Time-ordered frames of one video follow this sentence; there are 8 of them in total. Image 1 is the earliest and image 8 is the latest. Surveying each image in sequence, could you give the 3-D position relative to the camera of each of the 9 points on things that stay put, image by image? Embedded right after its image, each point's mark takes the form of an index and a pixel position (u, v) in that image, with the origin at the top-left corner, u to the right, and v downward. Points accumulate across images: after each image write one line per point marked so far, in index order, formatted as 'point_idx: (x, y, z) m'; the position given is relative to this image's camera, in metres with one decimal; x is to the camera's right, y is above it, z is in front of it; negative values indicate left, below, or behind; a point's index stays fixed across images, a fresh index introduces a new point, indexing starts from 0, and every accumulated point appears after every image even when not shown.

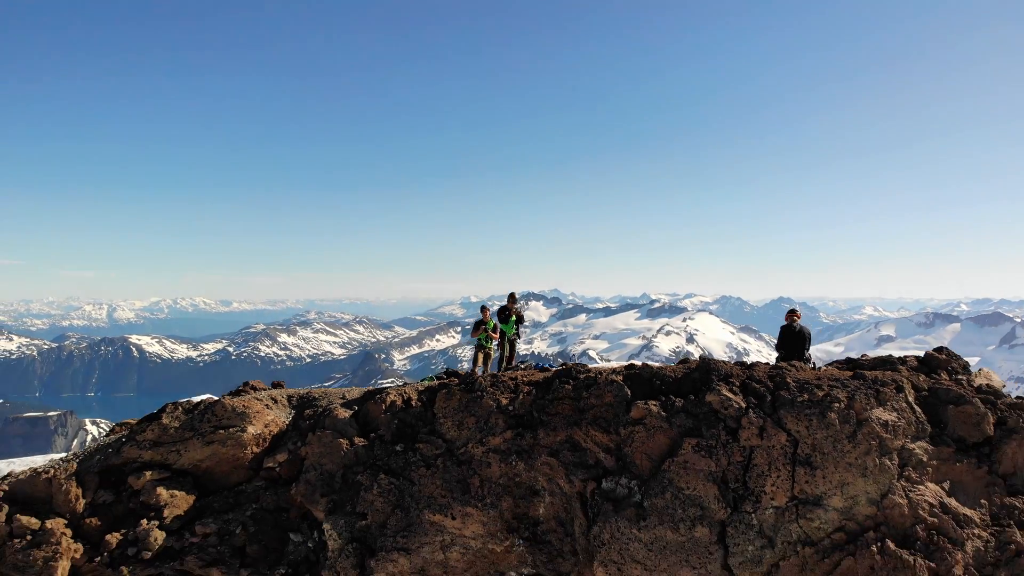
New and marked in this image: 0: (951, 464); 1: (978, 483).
0: (+6.3, -2.5, +8.4) m
1: (+6.7, -2.7, +8.4) m
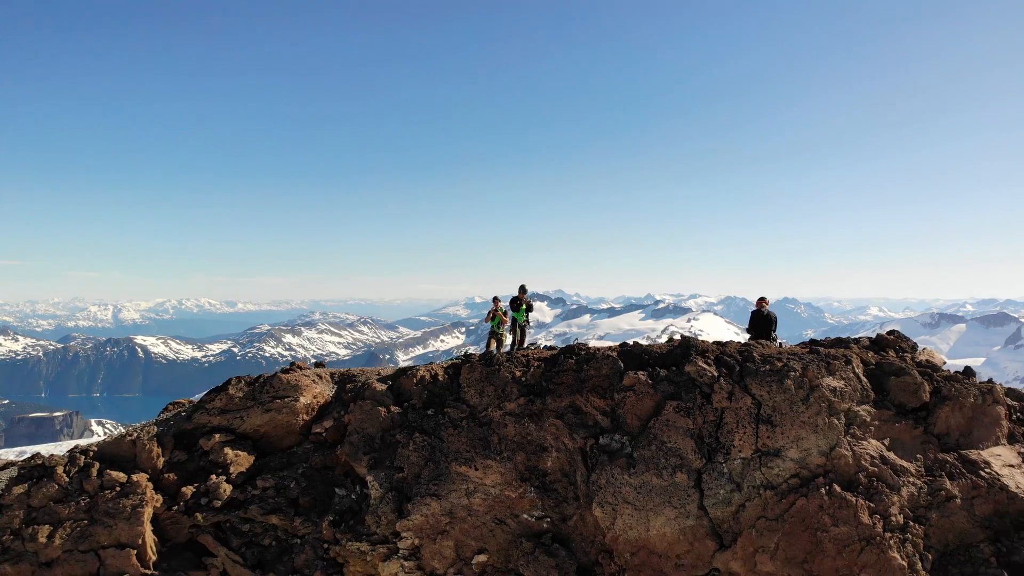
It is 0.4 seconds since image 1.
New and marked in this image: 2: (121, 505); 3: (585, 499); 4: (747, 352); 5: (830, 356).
0: (+6.5, -2.3, +10.0) m
1: (+6.9, -2.6, +9.9) m
2: (-6.8, -3.7, +10.0) m
3: (+1.2, -3.5, +9.8) m
4: (+4.2, -1.1, +10.6) m
5: (+5.6, -1.2, +10.3) m
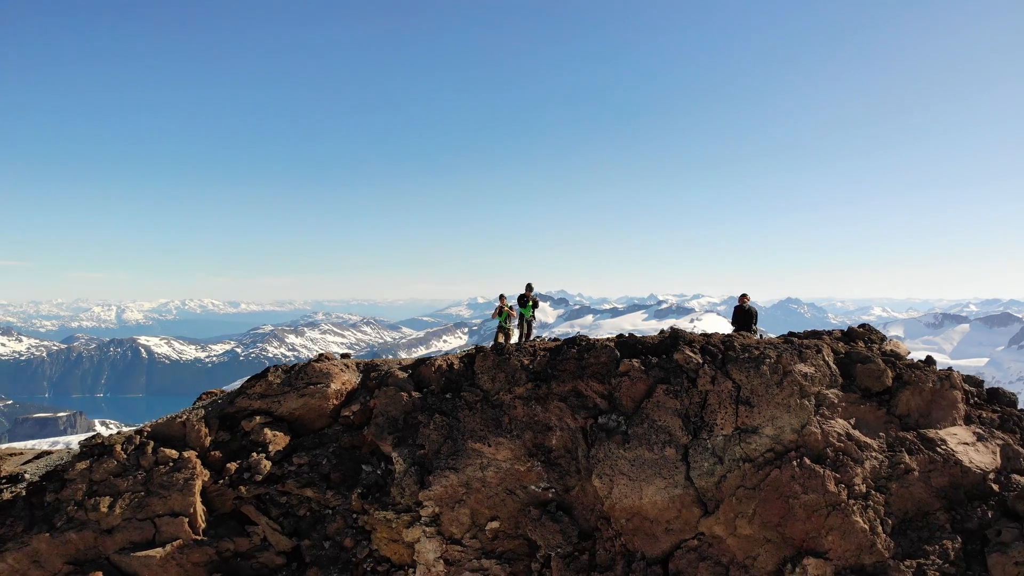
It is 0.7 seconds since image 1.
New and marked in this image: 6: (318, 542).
0: (+6.7, -2.3, +11.2) m
1: (+7.1, -2.5, +11.2) m
2: (-6.6, -3.7, +11.3) m
3: (+1.4, -3.5, +11.1) m
4: (+4.4, -1.1, +11.8) m
5: (+5.8, -1.1, +11.6) m
6: (-3.9, -5.0, +11.4) m
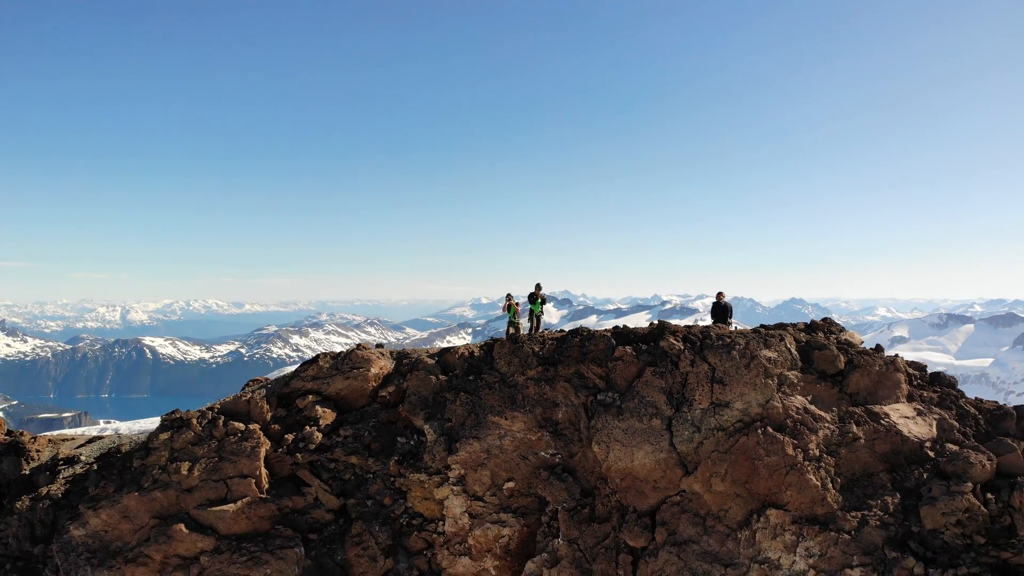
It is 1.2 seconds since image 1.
0: (+7.0, -2.2, +13.3) m
1: (+7.4, -2.5, +13.3) m
2: (-6.3, -3.7, +13.5) m
3: (+1.7, -3.5, +13.2) m
4: (+4.7, -1.1, +13.9) m
5: (+6.1, -1.1, +13.7) m
6: (-3.6, -5.0, +13.6) m
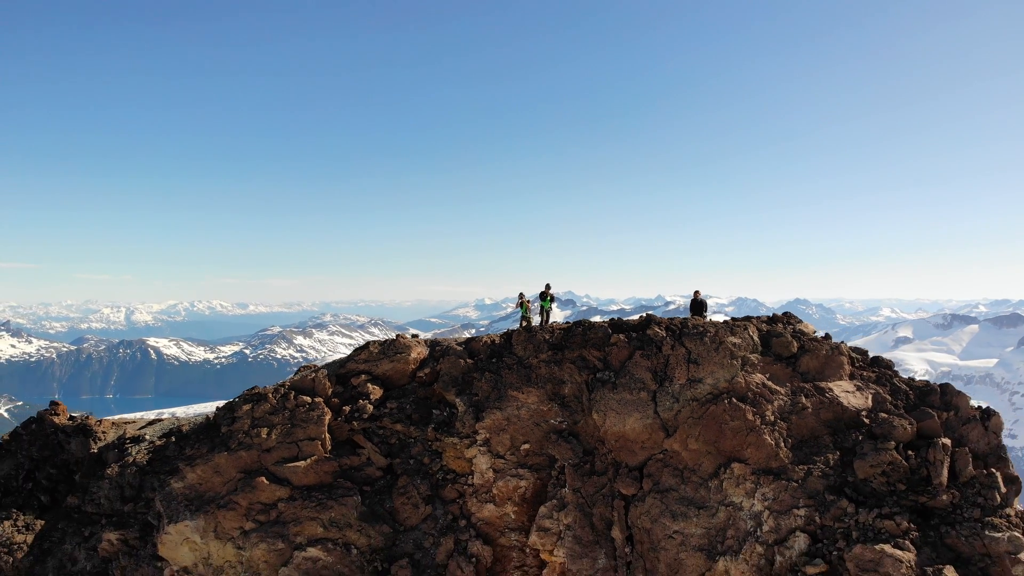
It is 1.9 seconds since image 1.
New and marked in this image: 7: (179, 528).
0: (+7.5, -2.2, +16.4) m
1: (+7.8, -2.5, +16.3) m
2: (-5.9, -3.7, +16.6) m
3: (+2.1, -3.5, +16.3) m
4: (+5.2, -1.0, +17.0) m
5: (+6.6, -1.1, +16.8) m
6: (-3.1, -5.0, +16.7) m
7: (-9.2, -6.6, +15.8) m
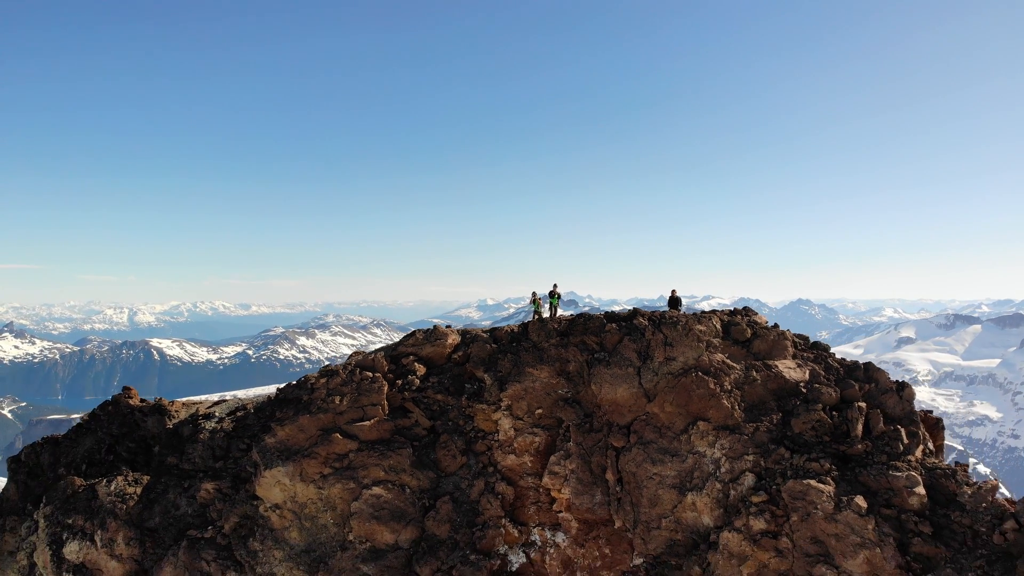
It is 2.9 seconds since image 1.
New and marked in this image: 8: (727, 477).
0: (+8.1, -2.2, +21.0) m
1: (+8.5, -2.5, +21.0) m
2: (-5.3, -3.7, +21.3) m
3: (+2.7, -3.4, +21.0) m
4: (+5.8, -1.0, +21.7) m
5: (+7.2, -1.1, +21.4) m
6: (-2.5, -5.0, +21.4) m
7: (-8.5, -6.6, +20.5) m
8: (+7.2, -6.3, +19.2) m
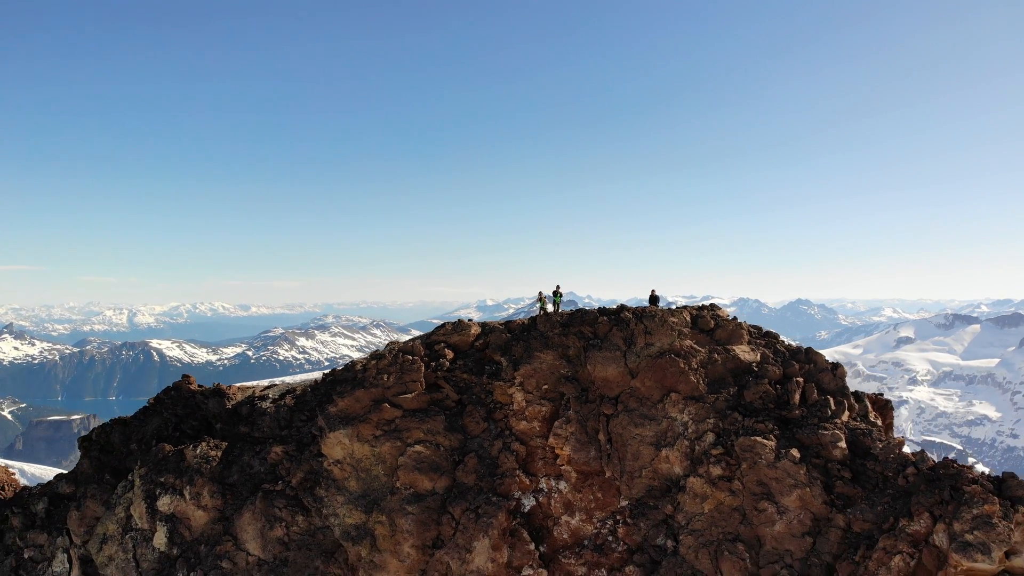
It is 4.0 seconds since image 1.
0: (+8.6, -2.2, +26.4) m
1: (+9.0, -2.5, +26.4) m
2: (-4.7, -3.7, +26.7) m
3: (+3.3, -3.4, +26.4) m
4: (+6.3, -1.0, +27.1) m
5: (+7.7, -1.1, +26.8) m
6: (-1.9, -5.0, +26.7) m
7: (-8.0, -6.6, +25.9) m
8: (+7.8, -6.3, +24.6) m
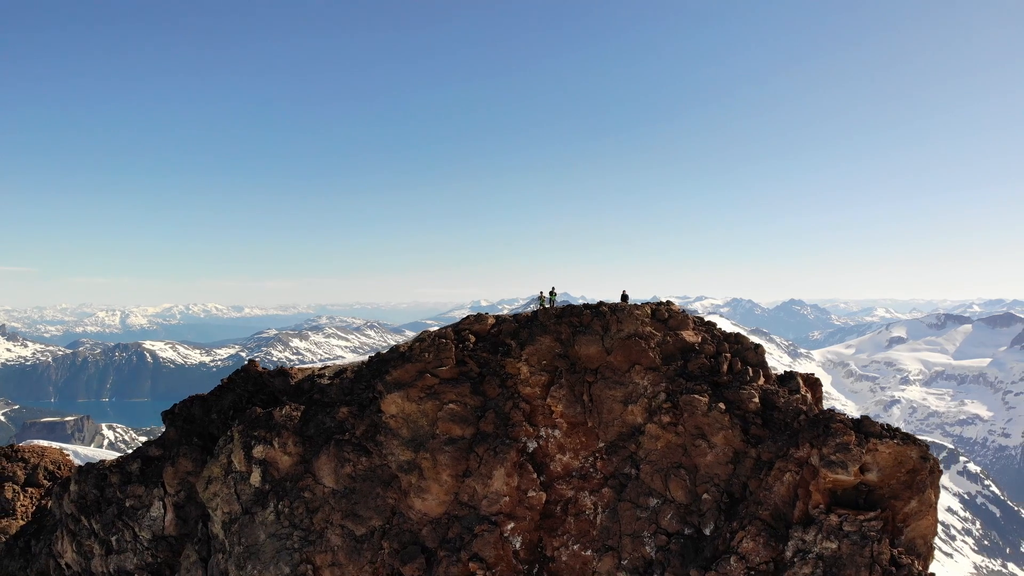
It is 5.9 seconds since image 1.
0: (+9.1, -2.3, +36.1) m
1: (+9.5, -2.5, +36.1) m
2: (-4.2, -3.8, +36.3) m
3: (+3.8, -3.5, +36.0) m
4: (+6.8, -1.1, +36.8) m
5: (+8.2, -1.1, +36.5) m
6: (-1.4, -5.1, +36.4) m
7: (-7.5, -6.7, +35.4) m
8: (+8.3, -6.4, +34.3) m
